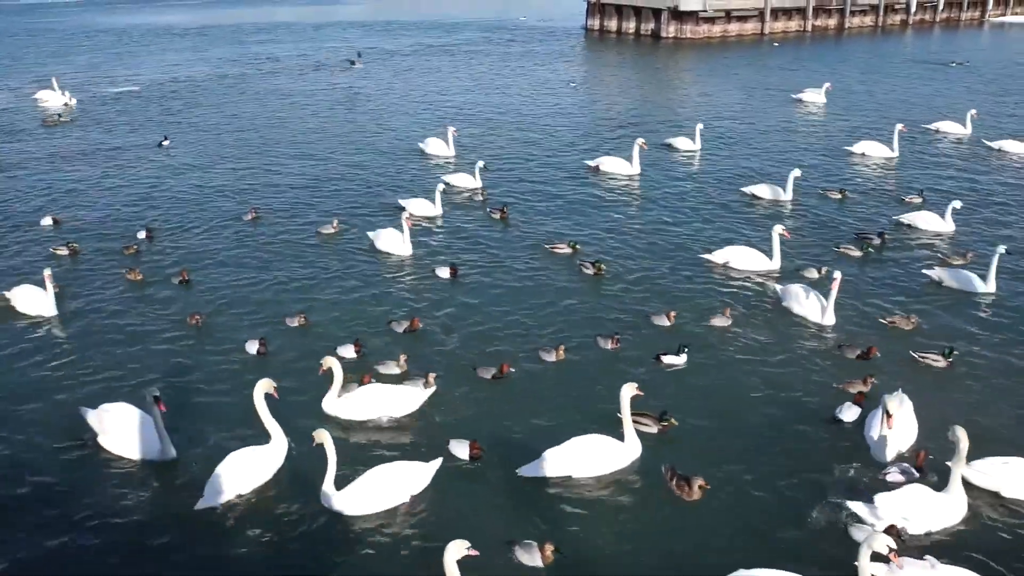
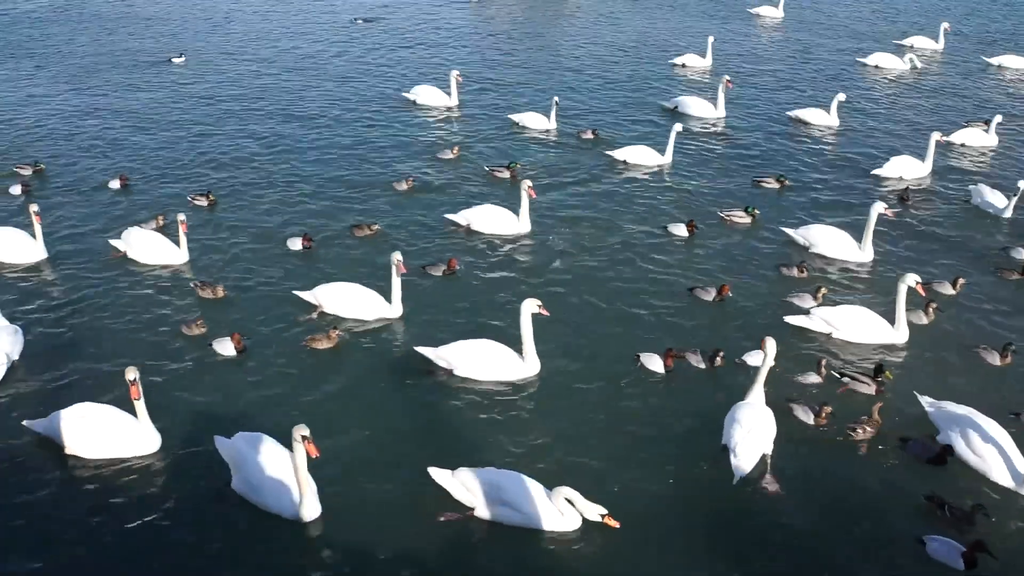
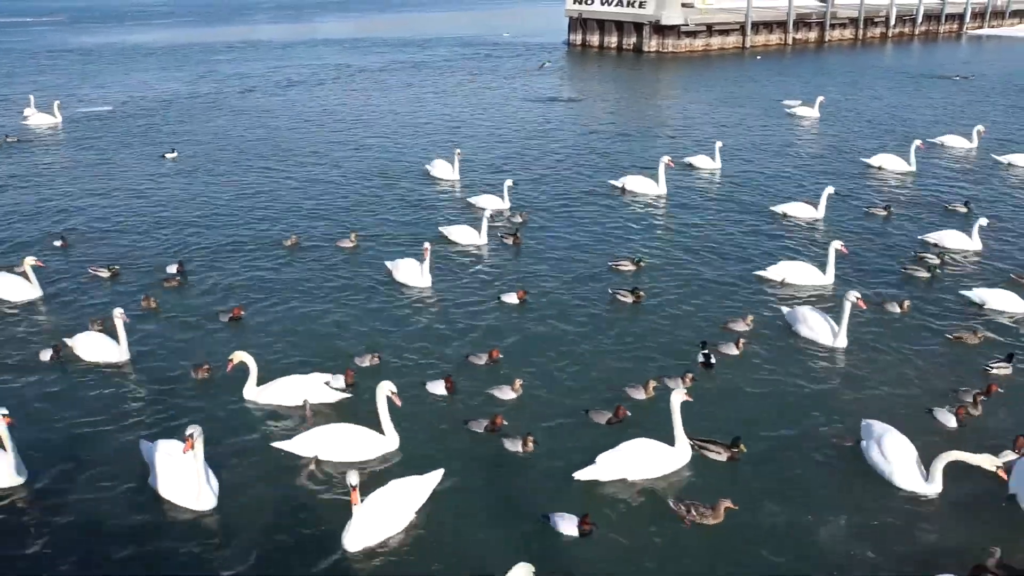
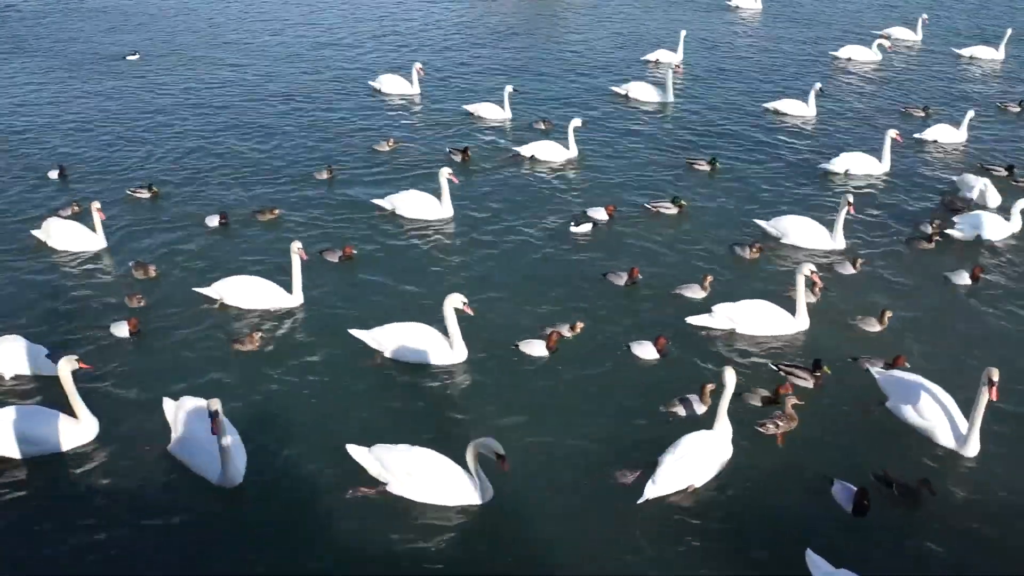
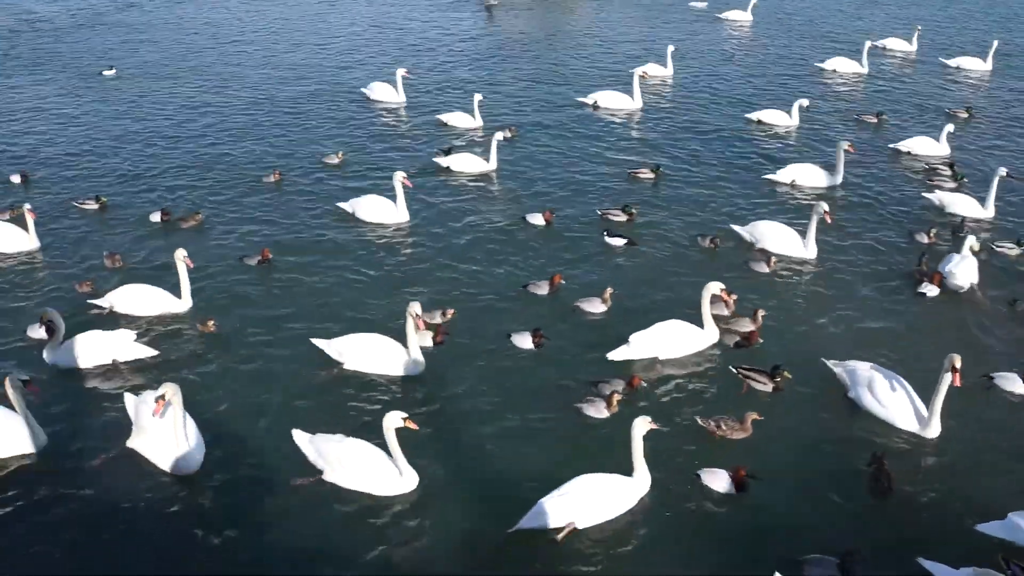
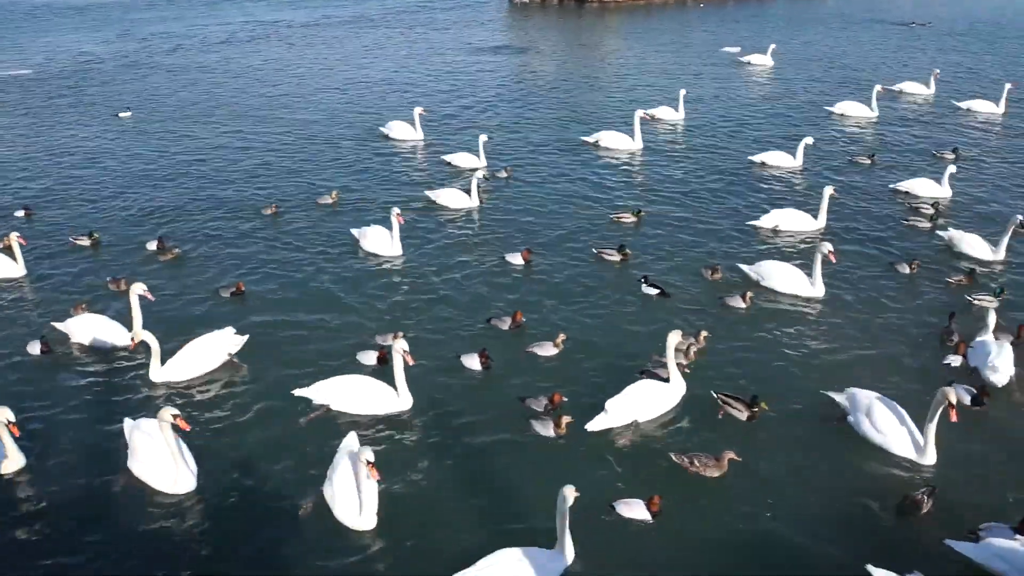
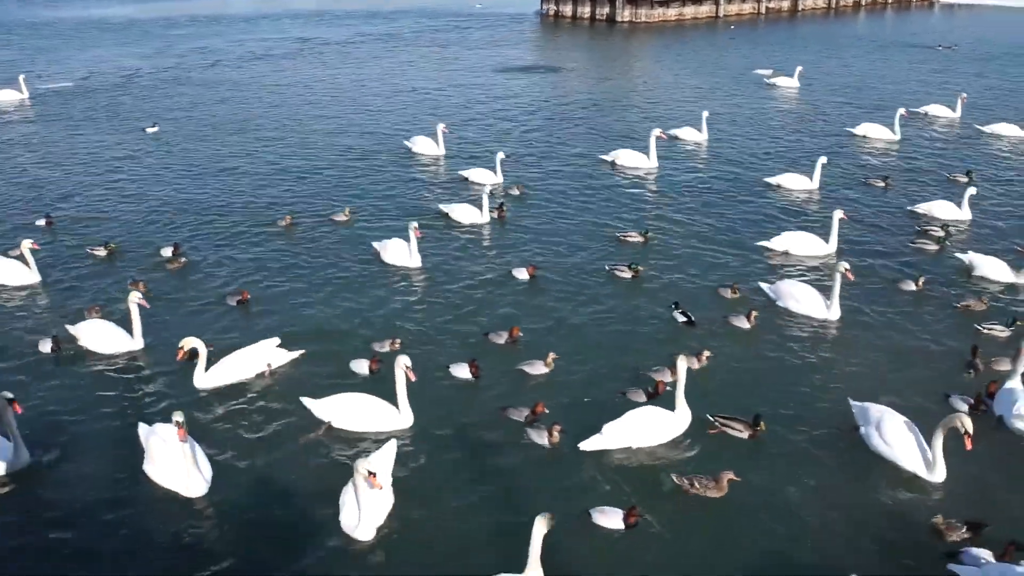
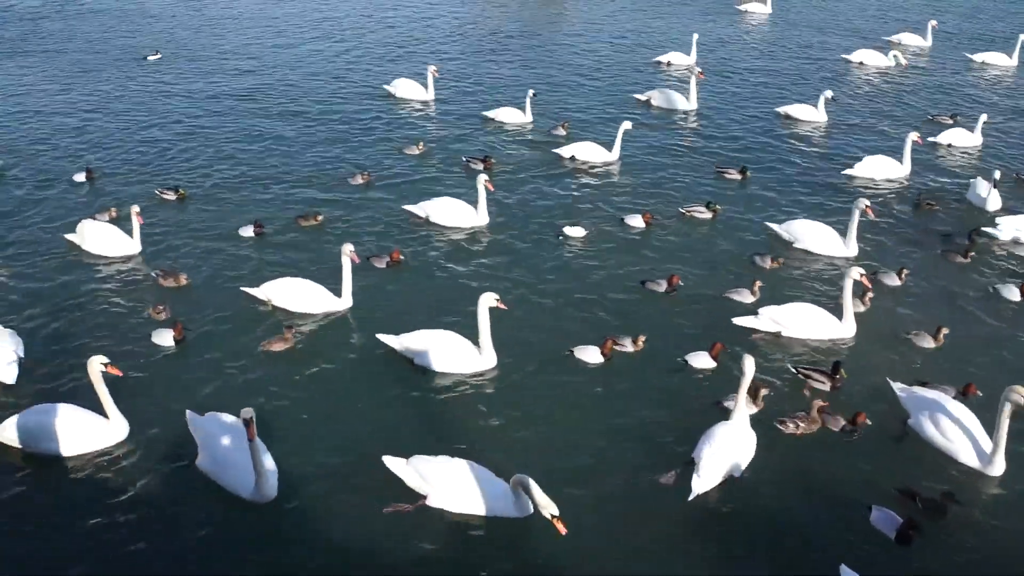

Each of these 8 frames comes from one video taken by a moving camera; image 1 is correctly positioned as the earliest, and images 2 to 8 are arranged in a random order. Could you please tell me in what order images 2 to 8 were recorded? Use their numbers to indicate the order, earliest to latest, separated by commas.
3, 7, 6, 5, 4, 8, 2
